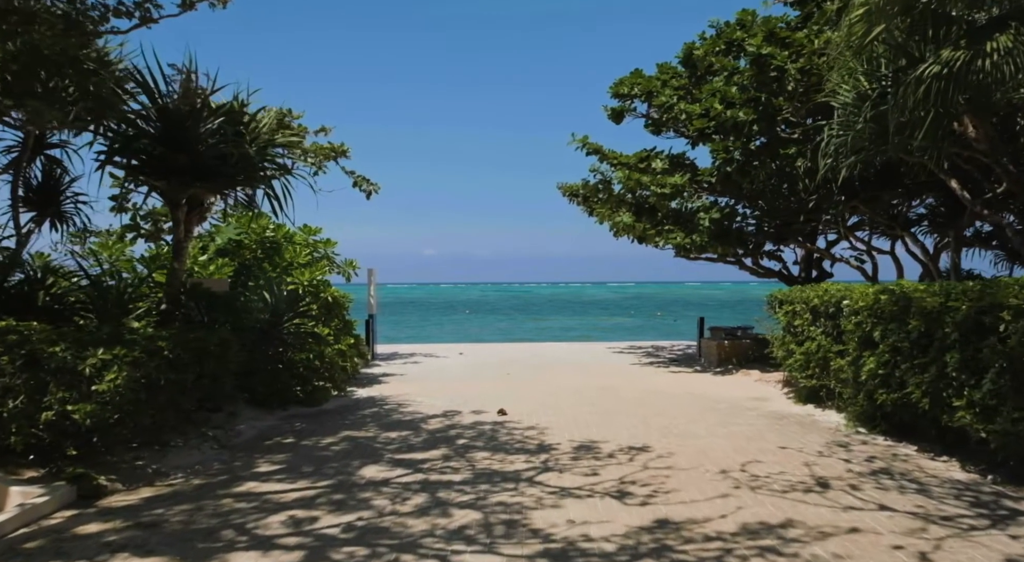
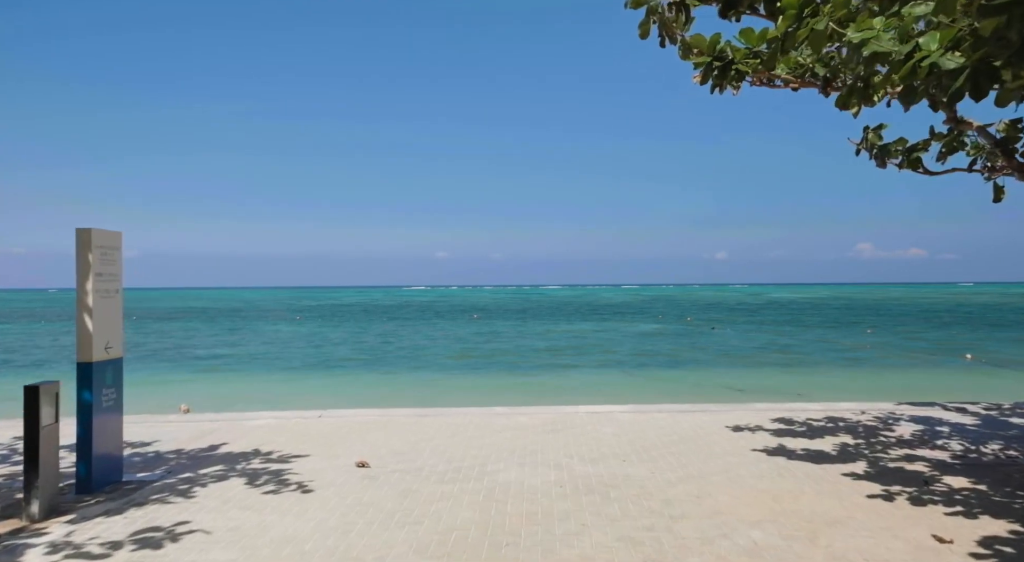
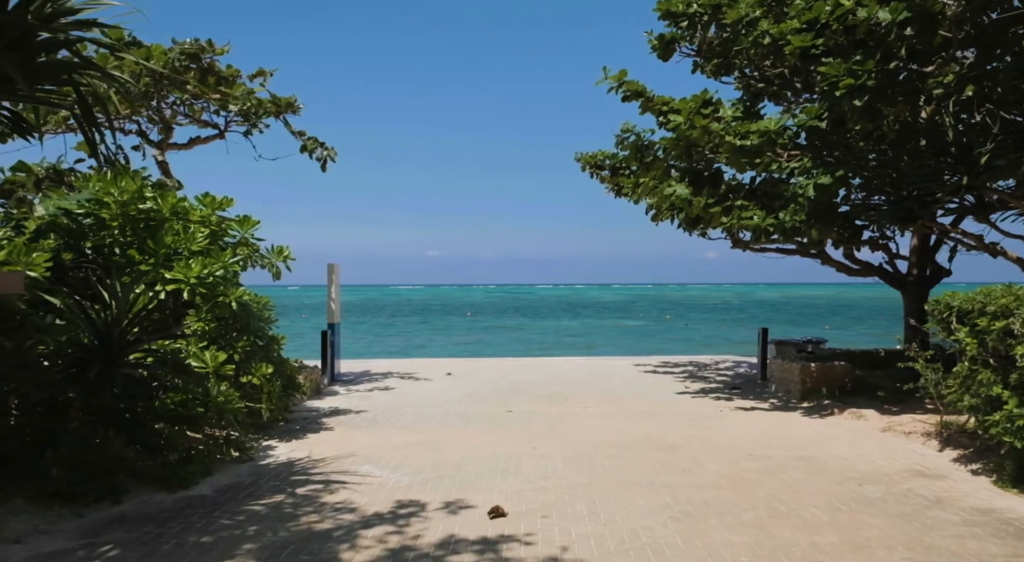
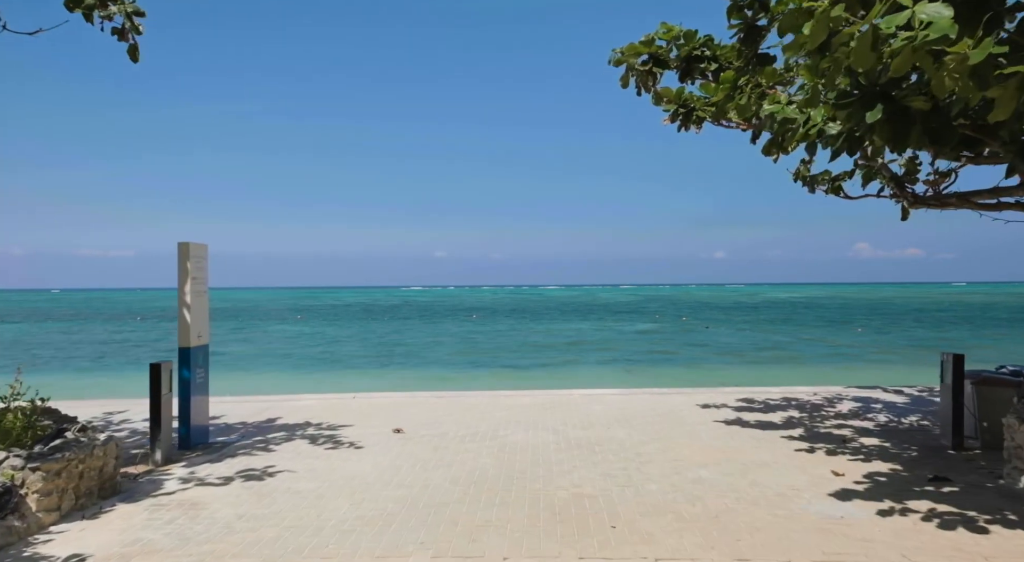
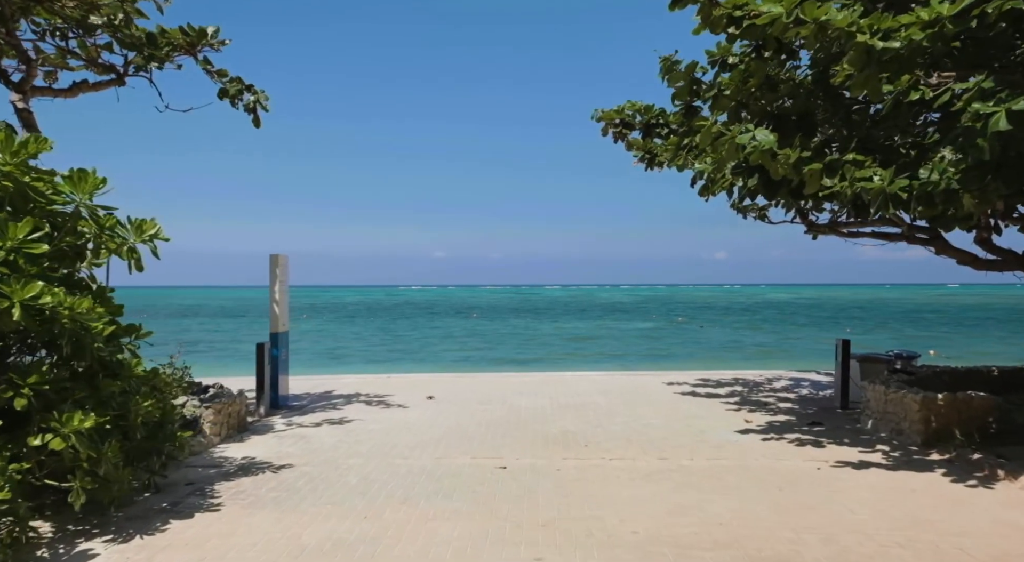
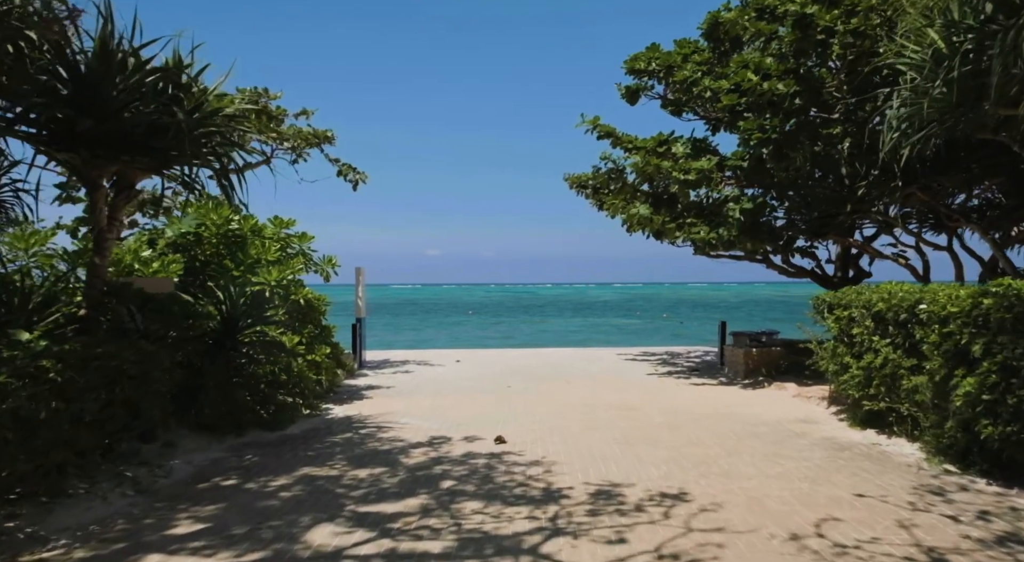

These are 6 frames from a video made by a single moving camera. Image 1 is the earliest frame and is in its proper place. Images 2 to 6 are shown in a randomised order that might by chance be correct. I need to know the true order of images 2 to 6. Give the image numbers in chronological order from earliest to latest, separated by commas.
6, 3, 5, 4, 2
